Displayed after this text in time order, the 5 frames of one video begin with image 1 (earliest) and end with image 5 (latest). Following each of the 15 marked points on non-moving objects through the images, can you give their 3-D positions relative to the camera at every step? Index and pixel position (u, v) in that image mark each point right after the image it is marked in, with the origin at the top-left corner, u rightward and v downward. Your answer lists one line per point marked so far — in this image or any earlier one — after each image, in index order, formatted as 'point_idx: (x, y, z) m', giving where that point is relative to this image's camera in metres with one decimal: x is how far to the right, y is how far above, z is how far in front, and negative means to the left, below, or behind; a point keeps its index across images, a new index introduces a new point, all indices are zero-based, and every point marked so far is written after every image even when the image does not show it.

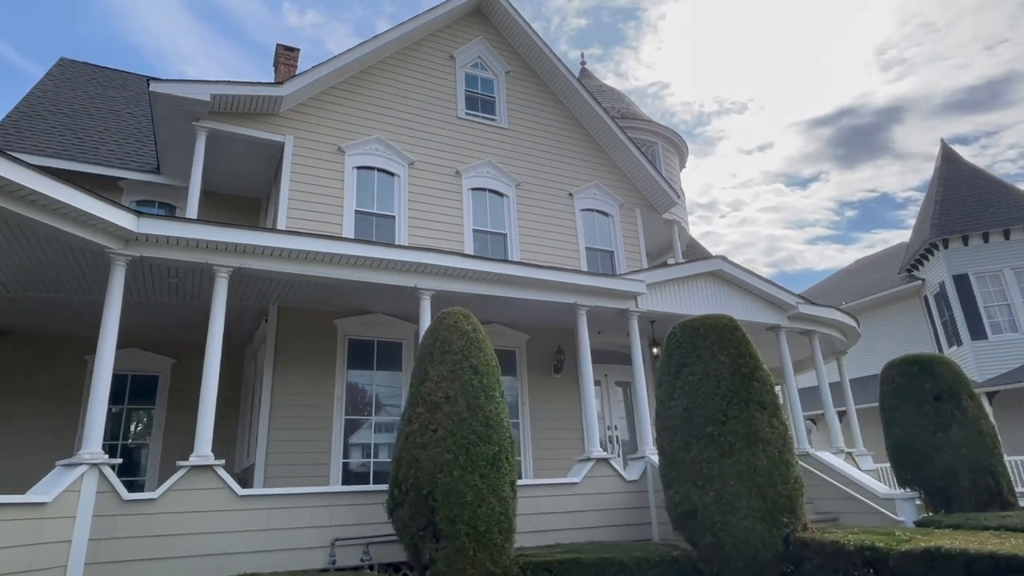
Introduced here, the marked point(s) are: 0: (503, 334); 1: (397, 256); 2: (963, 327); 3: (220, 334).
0: (0.0, -0.7, +8.8) m
1: (-1.2, +0.3, +6.0) m
2: (+11.5, -0.8, +13.8) m
3: (-2.8, -0.4, +5.3) m
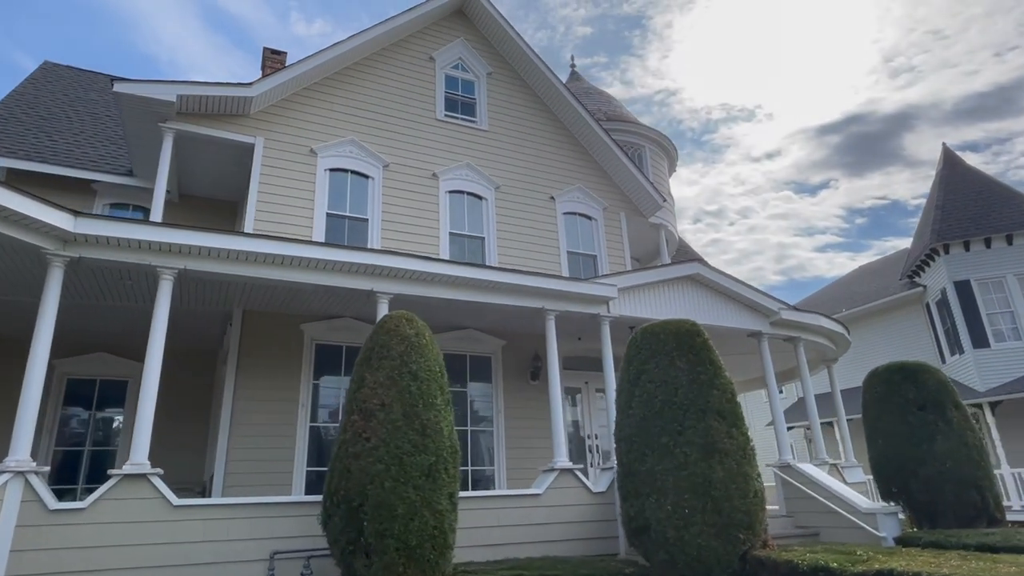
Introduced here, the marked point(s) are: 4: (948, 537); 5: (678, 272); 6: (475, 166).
0: (-0.4, -0.7, +8.6) m
1: (-1.7, +0.3, +5.8) m
2: (+11.1, -1.0, +13.4) m
3: (-3.2, -0.5, +5.1) m
4: (+4.1, -2.4, +5.0) m
5: (+2.3, +0.2, +7.4) m
6: (-0.4, +2.0, +9.6) m
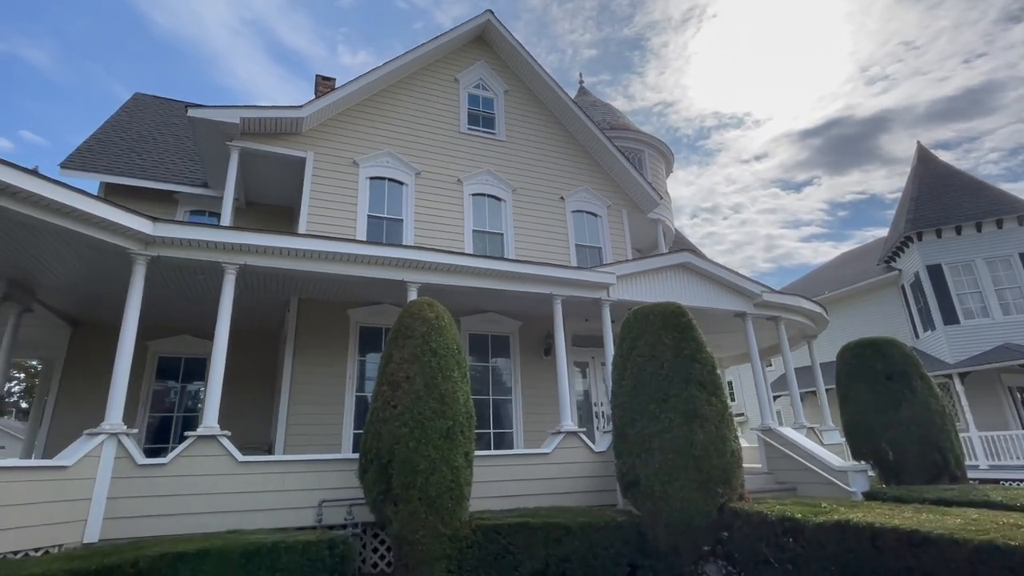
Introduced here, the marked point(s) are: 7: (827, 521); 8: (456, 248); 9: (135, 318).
0: (-0.2, -0.6, +9.4) m
1: (-1.5, +0.4, +6.5) m
2: (+11.2, -0.7, +14.3) m
3: (-3.1, -0.3, +5.8) m
4: (+4.3, -2.2, +5.9) m
5: (+2.4, +0.4, +8.2) m
6: (-0.3, +2.2, +10.4) m
7: (+2.2, -1.6, +3.8) m
8: (-0.9, +0.7, +9.6) m
9: (-3.8, -0.3, +5.4) m
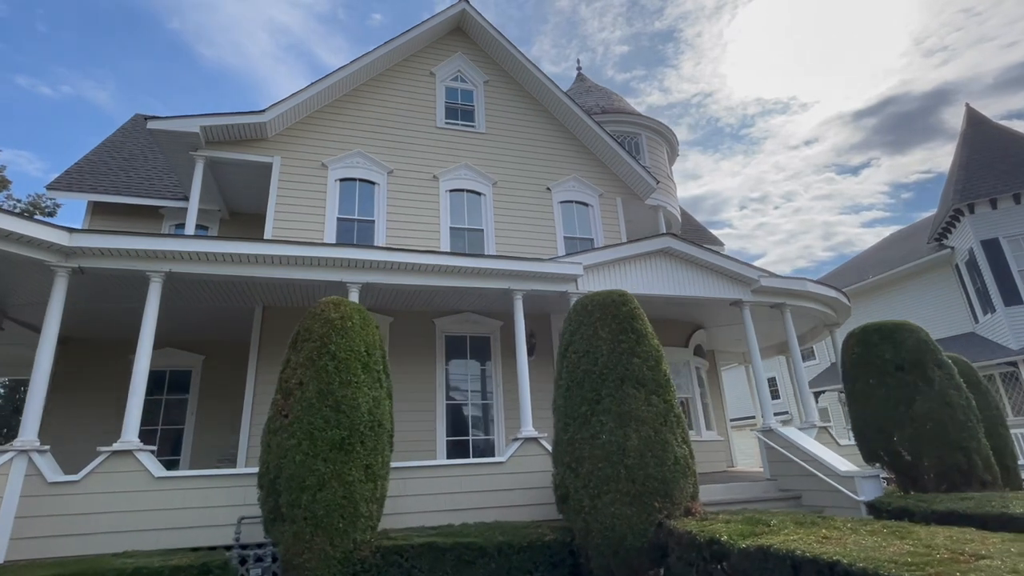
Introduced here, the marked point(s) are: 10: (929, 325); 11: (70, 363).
0: (-0.6, -0.5, +8.9) m
1: (-2.1, +0.4, +6.2) m
2: (+11.3, -0.1, +12.7) m
3: (-3.7, -0.4, +5.6) m
4: (+3.7, -1.9, +4.9) m
5: (+1.9, +0.6, +7.4) m
6: (-0.7, +2.2, +9.9) m
7: (+1.3, -1.5, +3.0) m
8: (-1.3, +0.7, +9.2) m
9: (-4.5, -0.4, +5.3) m
10: (+11.7, -1.0, +15.2) m
11: (-7.2, -1.2, +8.8) m
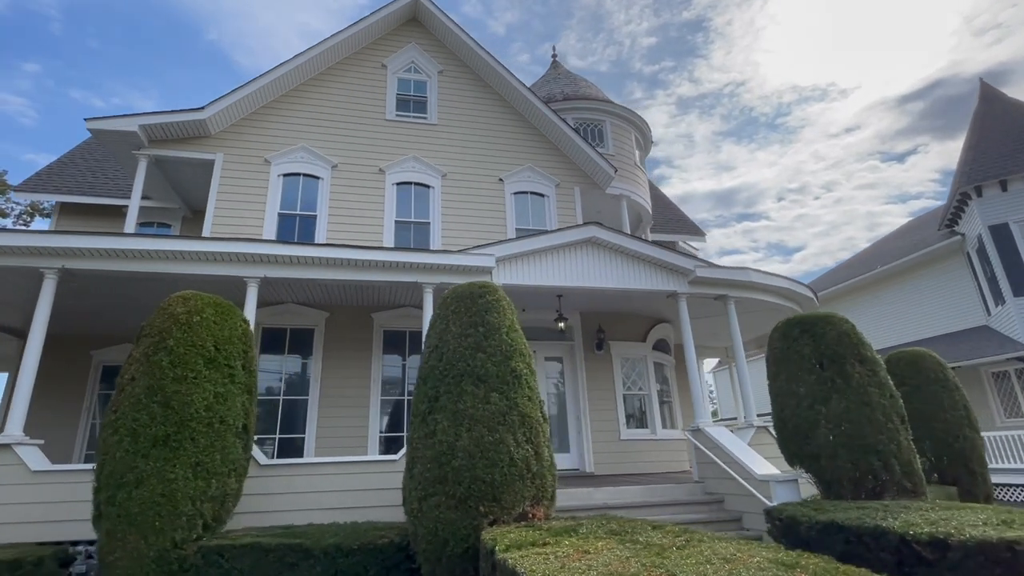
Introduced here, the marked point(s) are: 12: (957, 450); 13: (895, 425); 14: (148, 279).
0: (-1.5, -0.4, +8.7) m
1: (-3.3, +0.5, +6.1) m
2: (+10.6, +0.1, +11.6) m
3: (-4.9, -0.4, +5.7) m
4: (+2.4, -1.8, +4.5) m
5: (+0.8, +0.7, +7.1) m
6: (-1.6, +2.3, +9.7) m
7: (0.0, -1.4, +2.8) m
8: (-2.2, +0.8, +9.1) m
9: (-5.7, -0.4, +5.4) m
10: (+11.2, -0.8, +14.1) m
11: (-8.2, -1.2, +9.1) m
12: (+5.6, -2.0, +6.8) m
13: (+3.7, -1.3, +5.2) m
14: (-4.4, +0.1, +6.5) m
